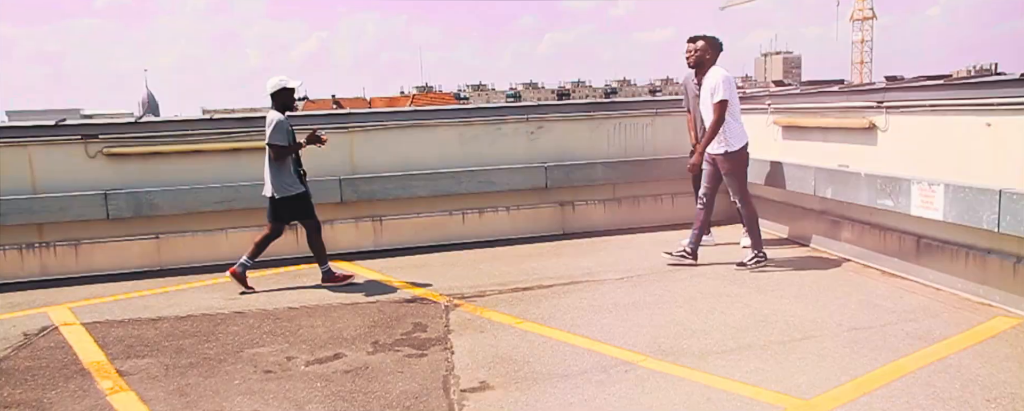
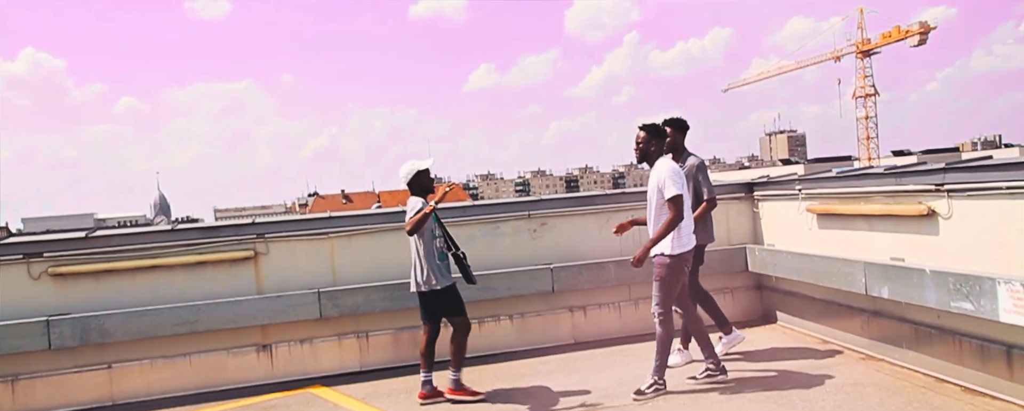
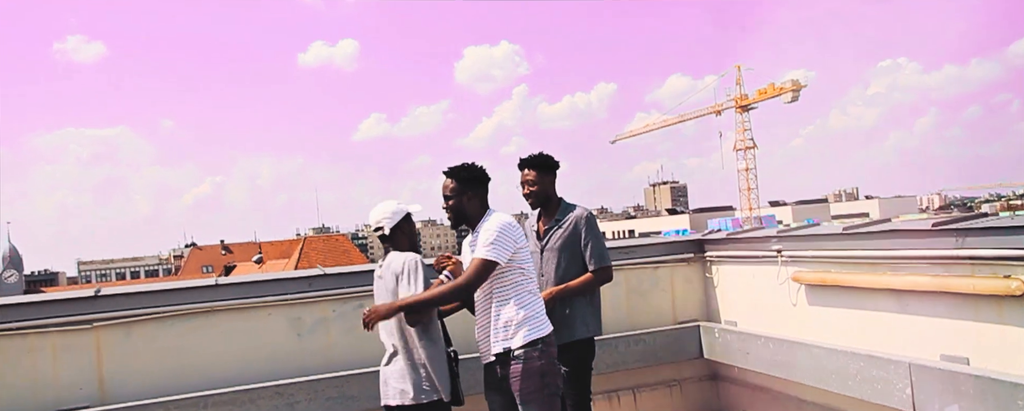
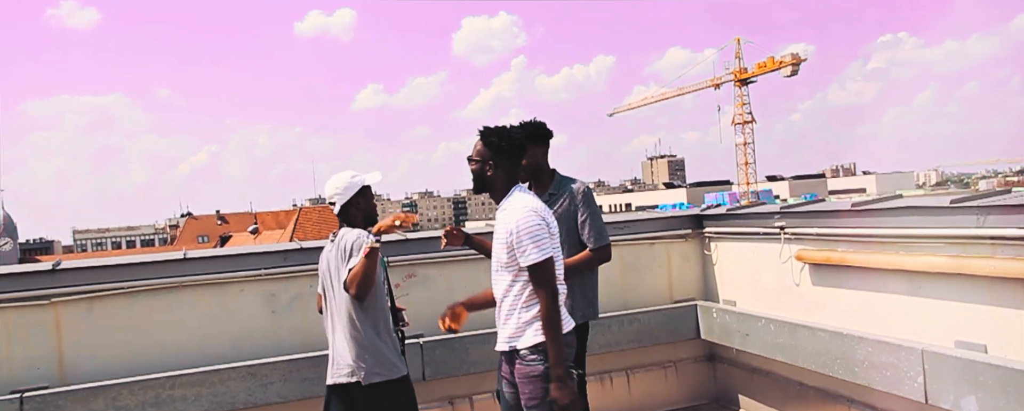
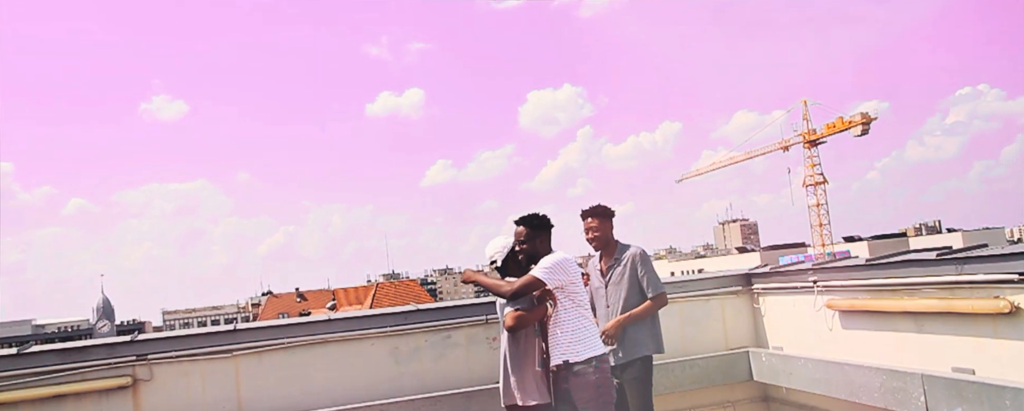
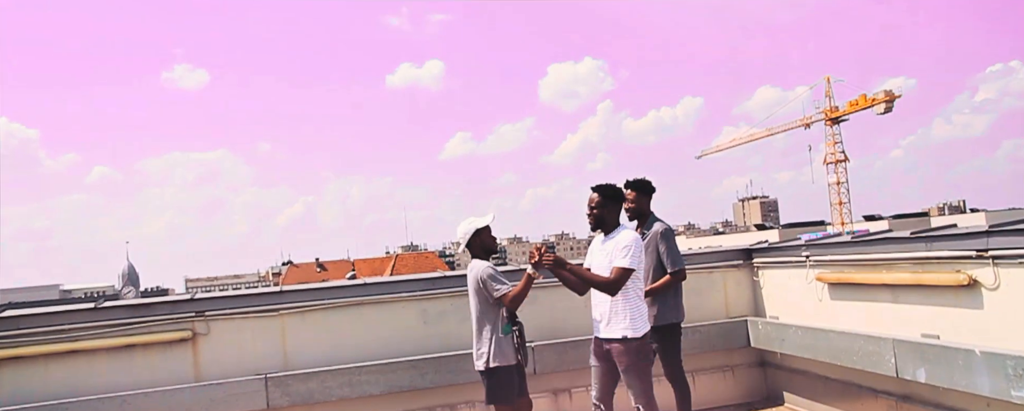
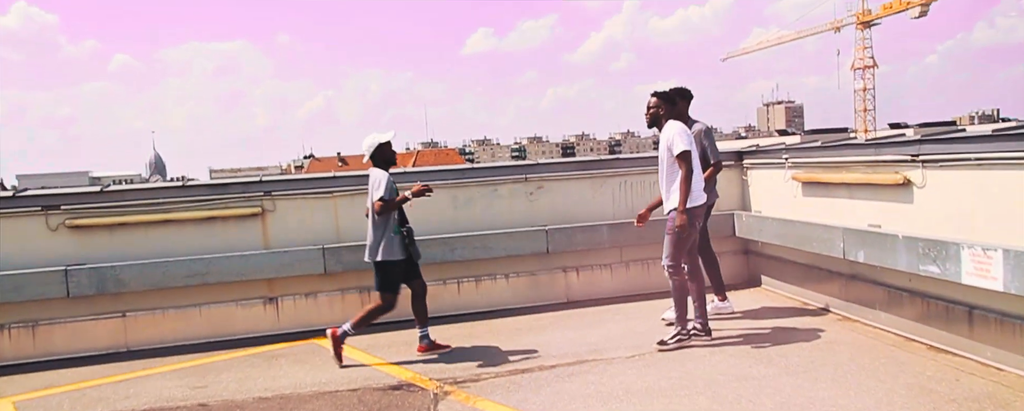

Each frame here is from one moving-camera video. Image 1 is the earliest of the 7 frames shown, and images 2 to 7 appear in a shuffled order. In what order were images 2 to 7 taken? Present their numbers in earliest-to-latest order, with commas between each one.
7, 2, 6, 5, 3, 4
